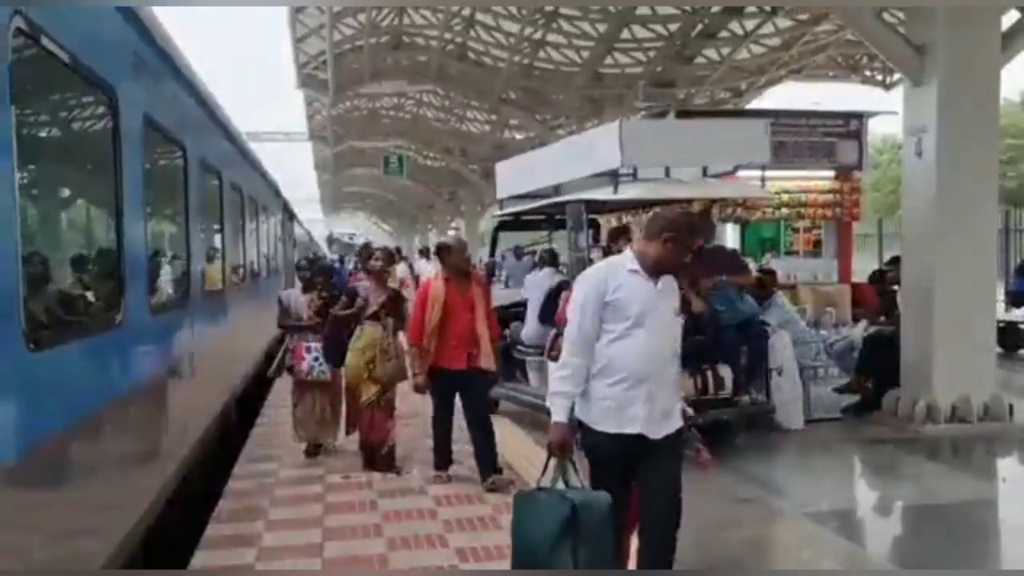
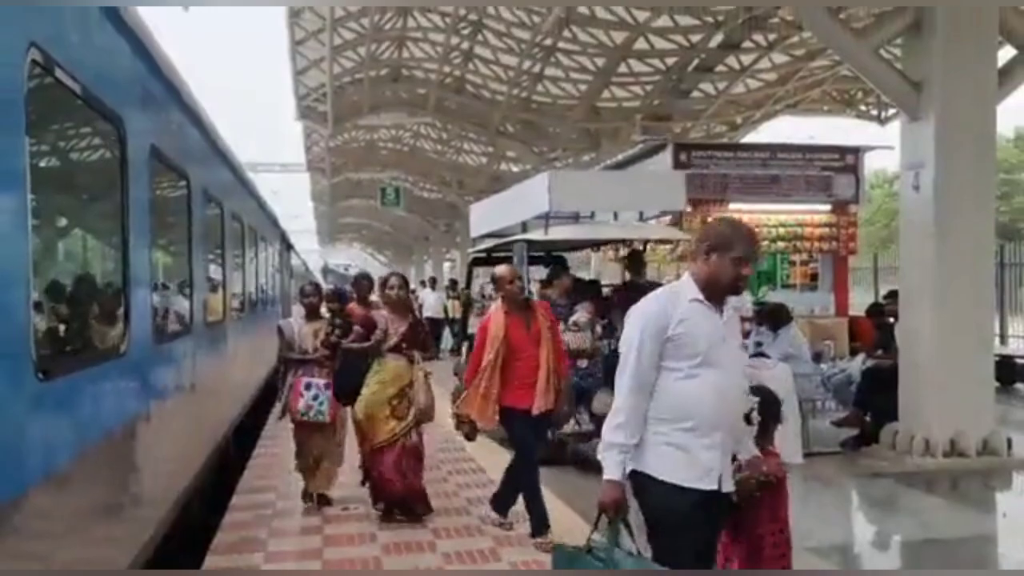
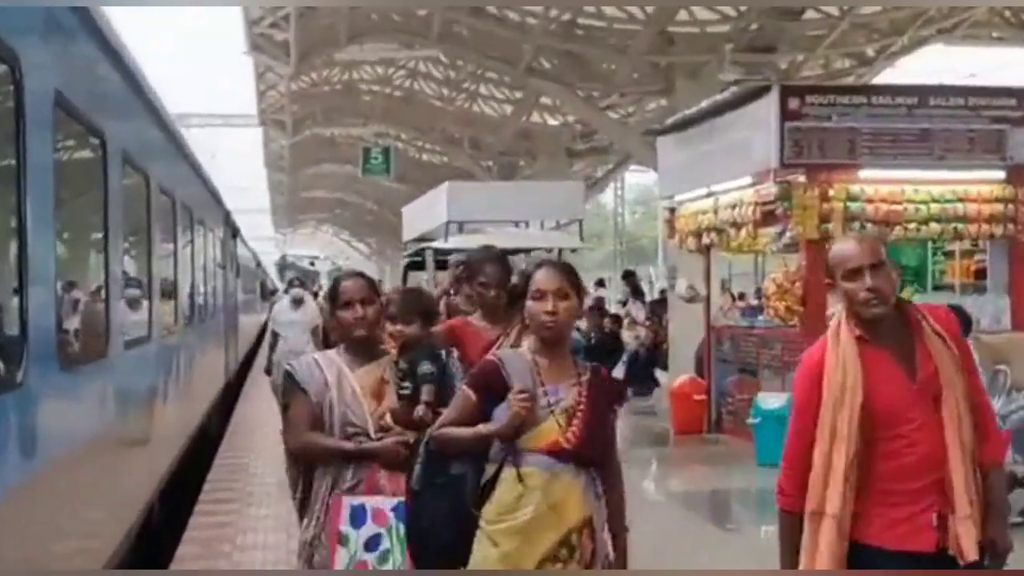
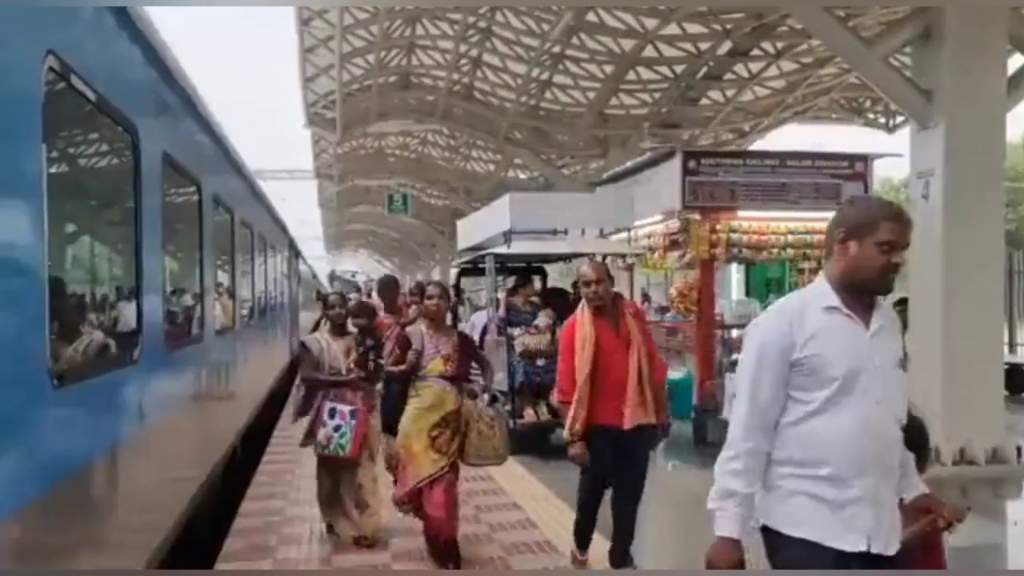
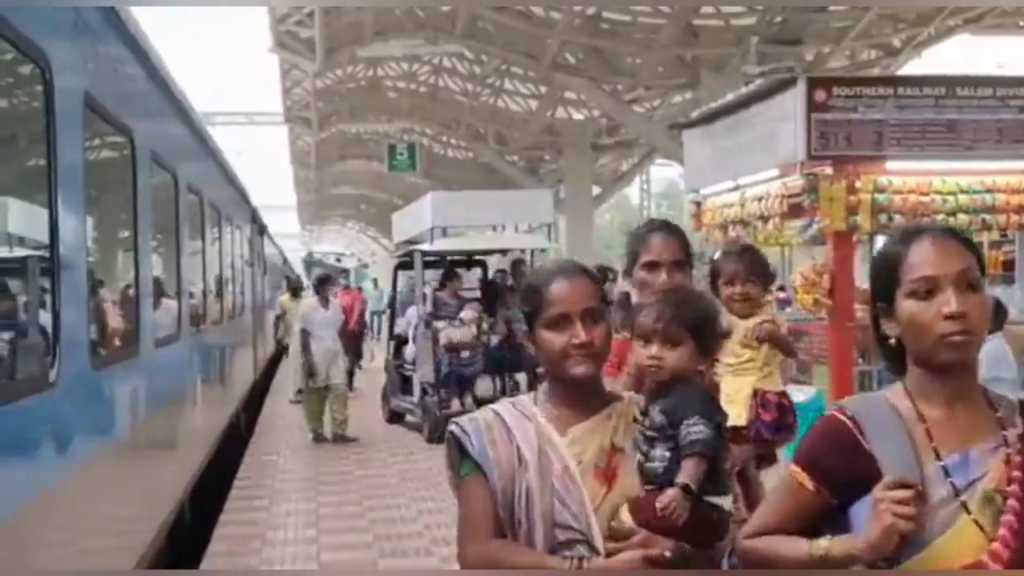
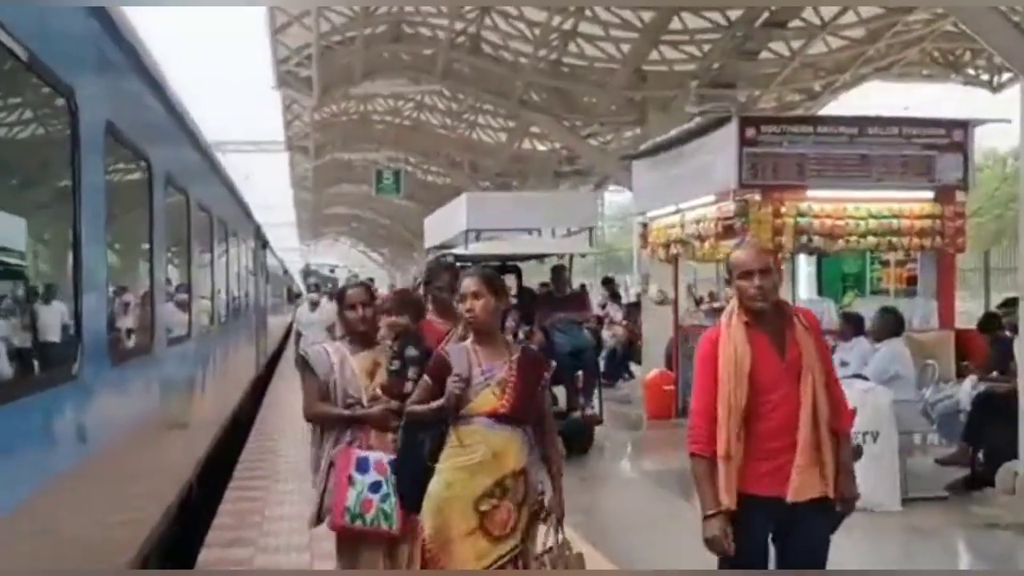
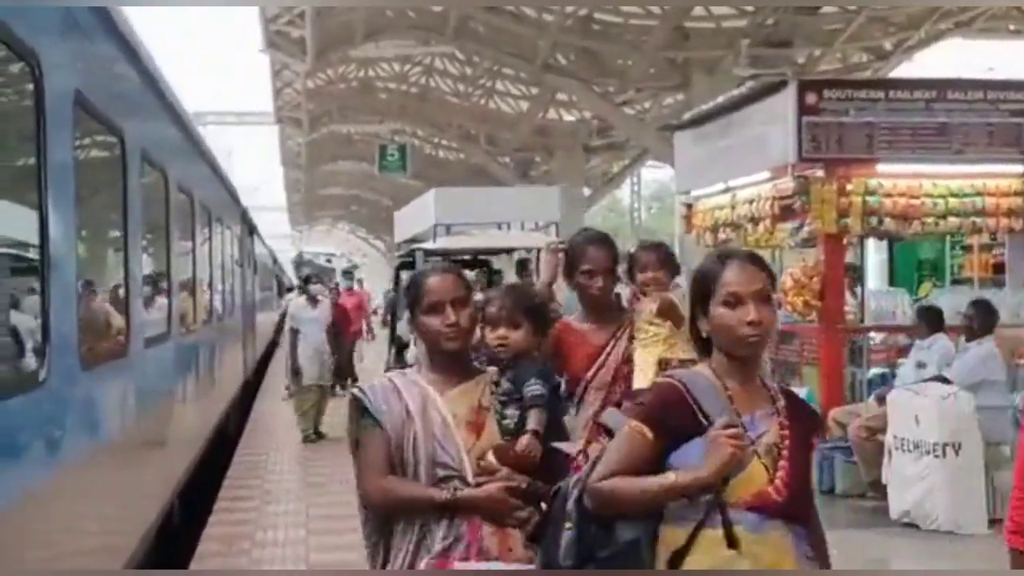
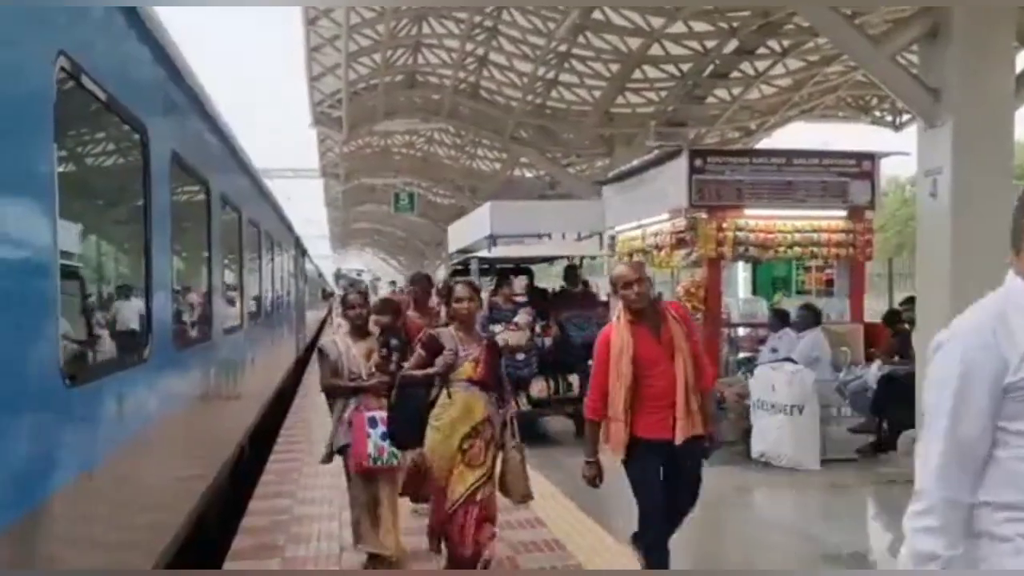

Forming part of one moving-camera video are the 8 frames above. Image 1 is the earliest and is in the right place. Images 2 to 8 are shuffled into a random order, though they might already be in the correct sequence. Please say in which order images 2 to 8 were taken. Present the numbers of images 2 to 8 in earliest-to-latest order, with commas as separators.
2, 4, 8, 6, 3, 7, 5
